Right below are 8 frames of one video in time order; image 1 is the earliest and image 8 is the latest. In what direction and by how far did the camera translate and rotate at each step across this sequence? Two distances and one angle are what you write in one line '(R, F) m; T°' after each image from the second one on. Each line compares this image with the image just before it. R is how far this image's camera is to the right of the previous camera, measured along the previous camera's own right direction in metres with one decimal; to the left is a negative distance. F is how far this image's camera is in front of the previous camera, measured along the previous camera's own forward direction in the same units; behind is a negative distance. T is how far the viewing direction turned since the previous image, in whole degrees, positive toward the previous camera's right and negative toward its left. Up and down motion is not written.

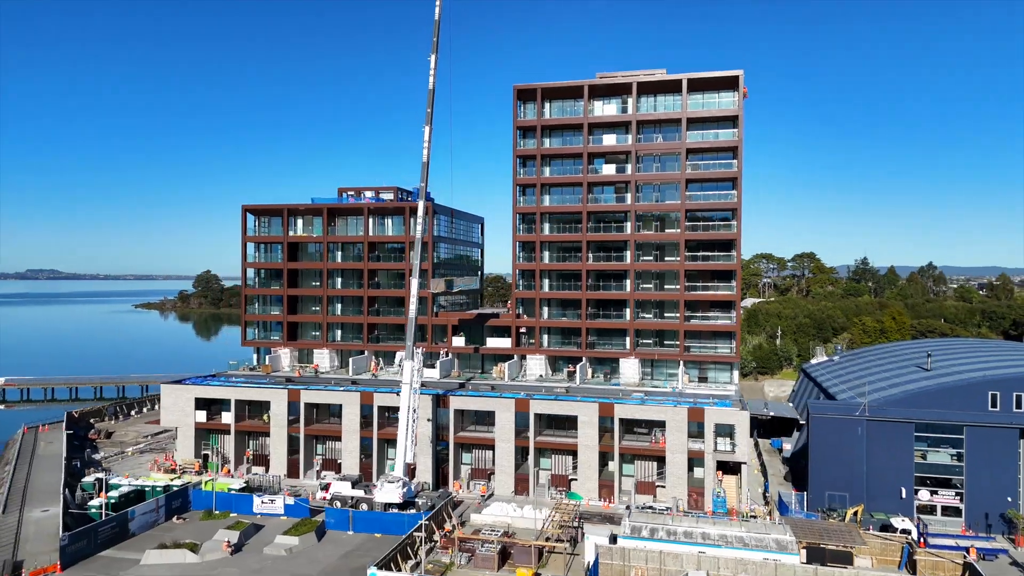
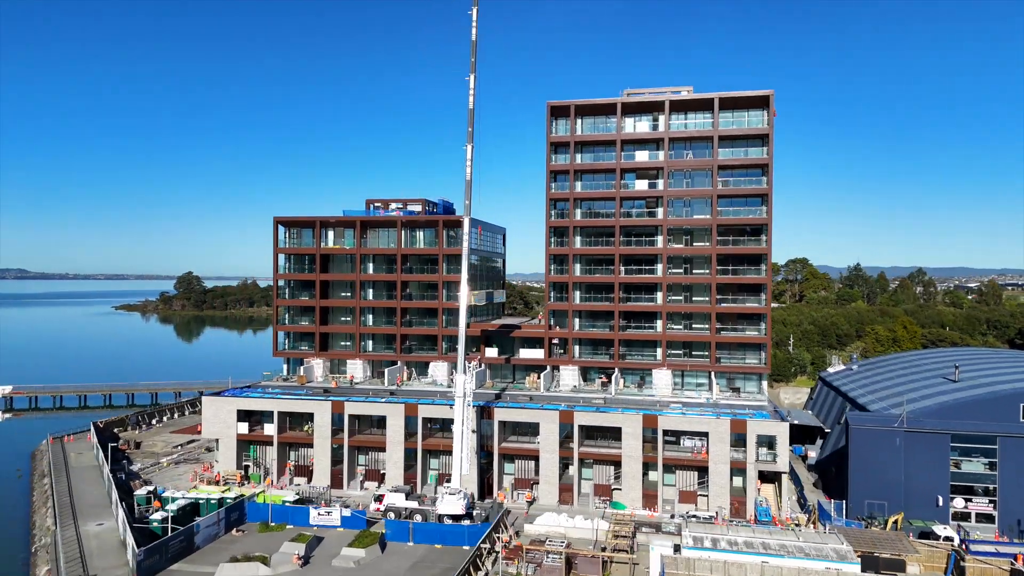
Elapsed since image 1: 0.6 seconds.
(-2.9, -0.8) m; +2°
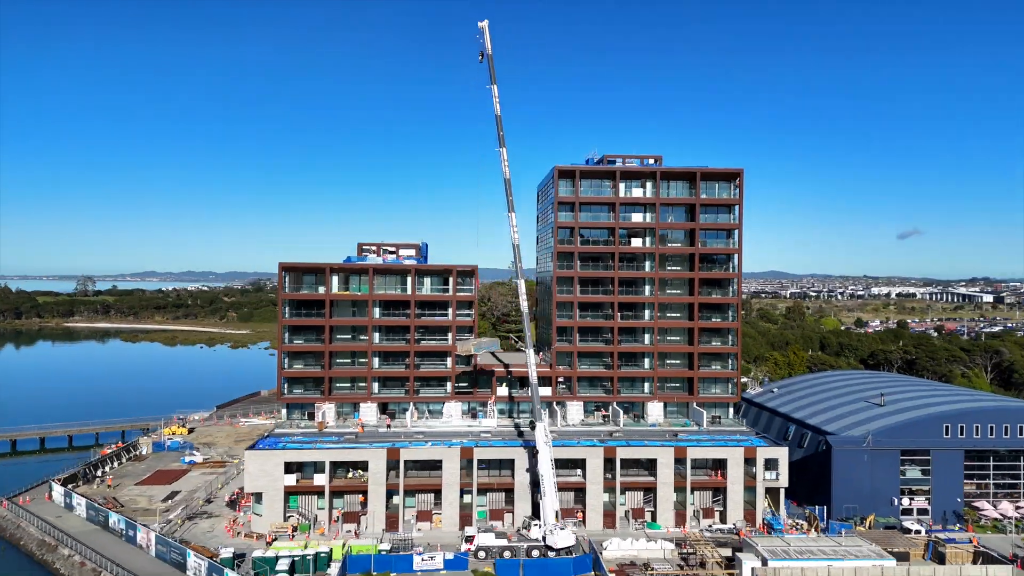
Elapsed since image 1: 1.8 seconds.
(-13.1, -1.9) m; +17°
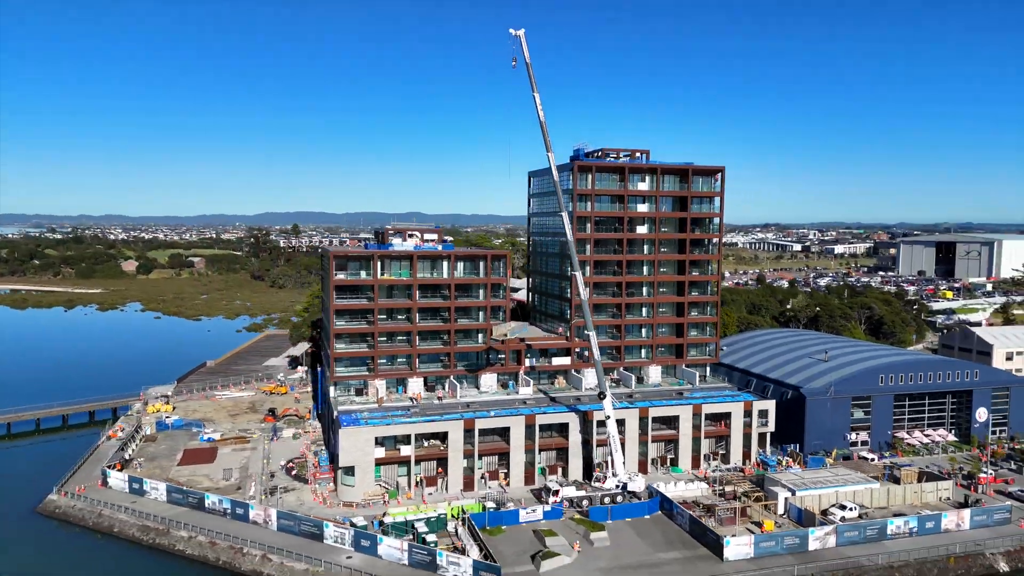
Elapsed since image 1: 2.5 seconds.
(-12.7, -3.8) m; +13°
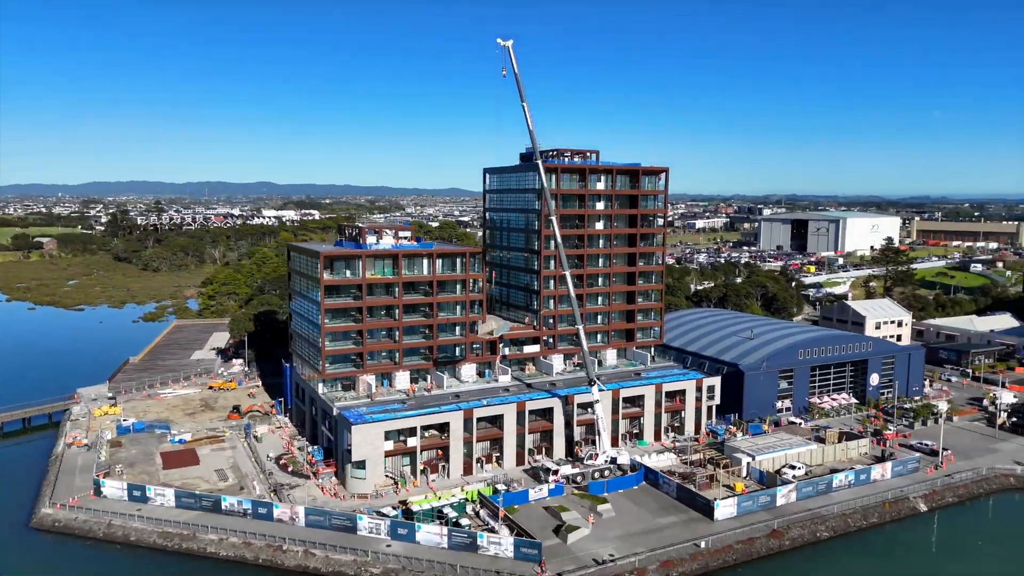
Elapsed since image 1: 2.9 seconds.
(-7.9, -2.5) m; +11°
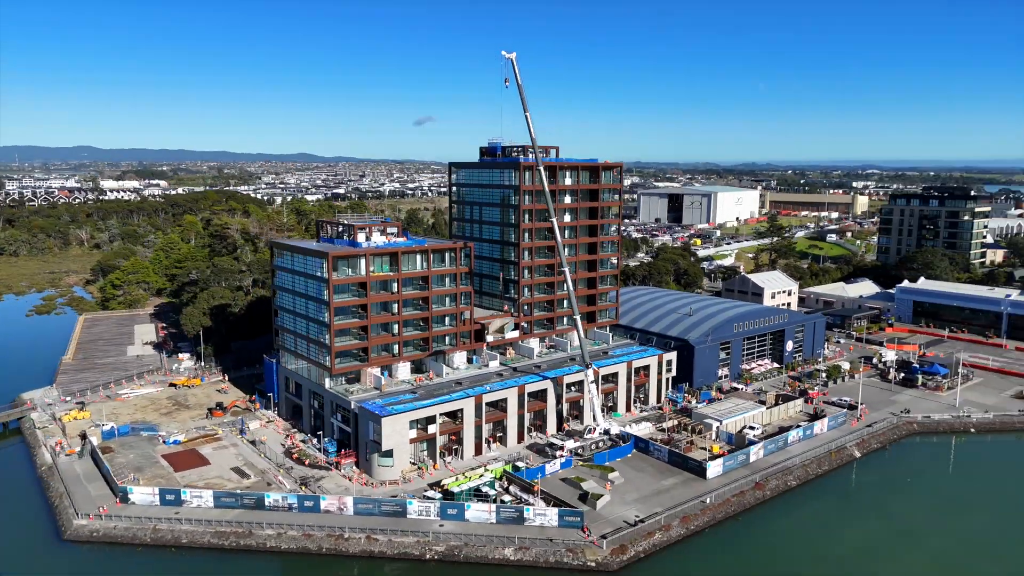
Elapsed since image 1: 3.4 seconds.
(-9.4, -3.0) m; +11°
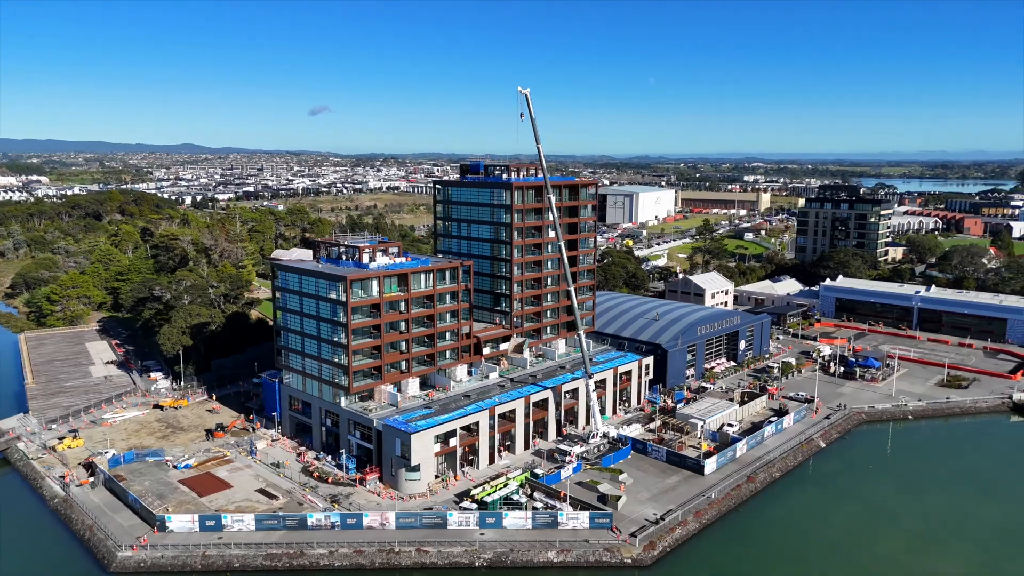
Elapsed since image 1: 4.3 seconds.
(-7.3, -2.6) m; +7°
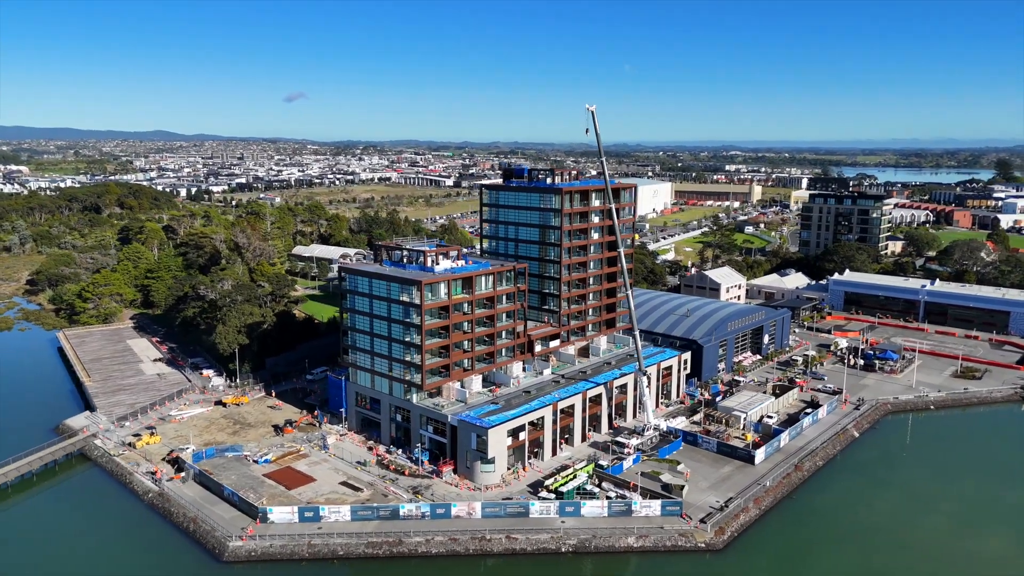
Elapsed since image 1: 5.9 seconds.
(-6.0, -2.9) m; +1°
